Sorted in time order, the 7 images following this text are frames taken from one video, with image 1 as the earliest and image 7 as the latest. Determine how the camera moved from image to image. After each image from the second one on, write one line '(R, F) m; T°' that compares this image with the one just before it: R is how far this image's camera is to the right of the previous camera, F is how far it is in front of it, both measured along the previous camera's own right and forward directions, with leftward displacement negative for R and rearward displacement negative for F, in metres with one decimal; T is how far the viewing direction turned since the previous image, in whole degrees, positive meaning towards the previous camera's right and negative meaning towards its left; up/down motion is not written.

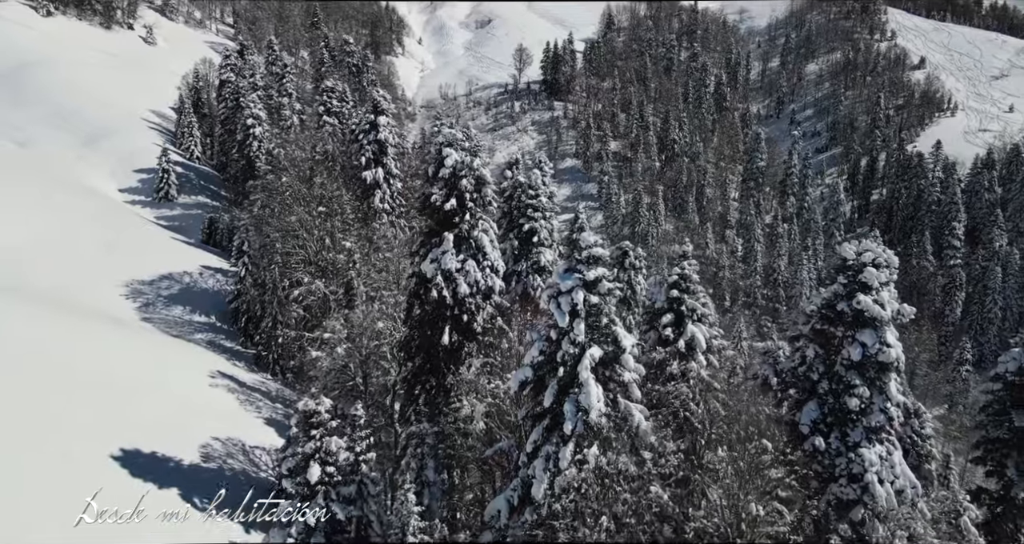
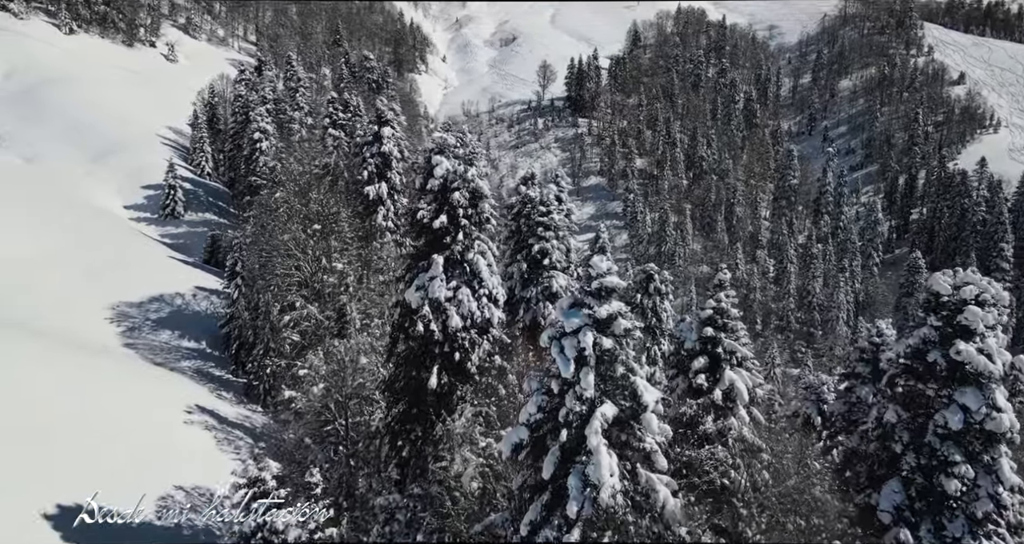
(+0.7, +5.0) m; -2°
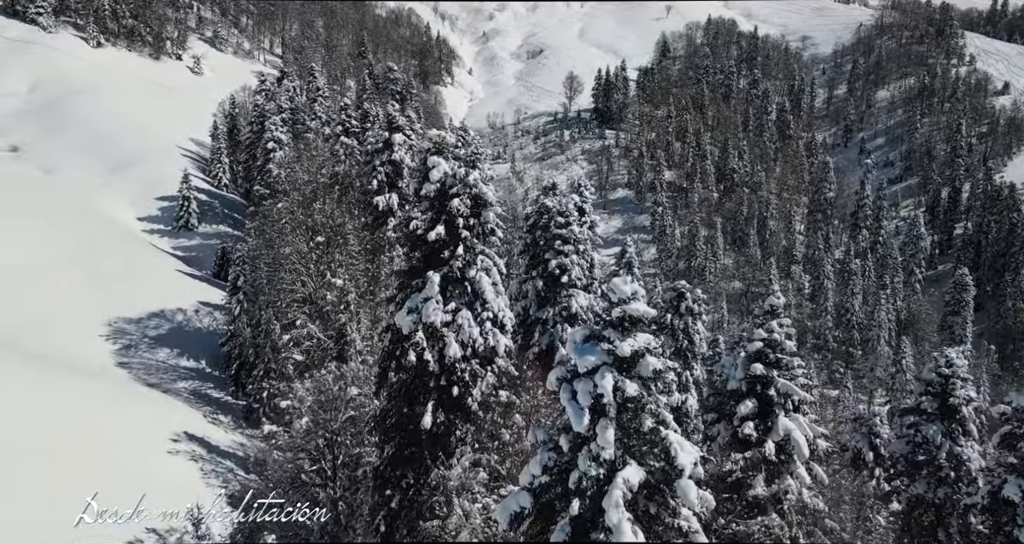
(+0.4, +3.9) m; -2°
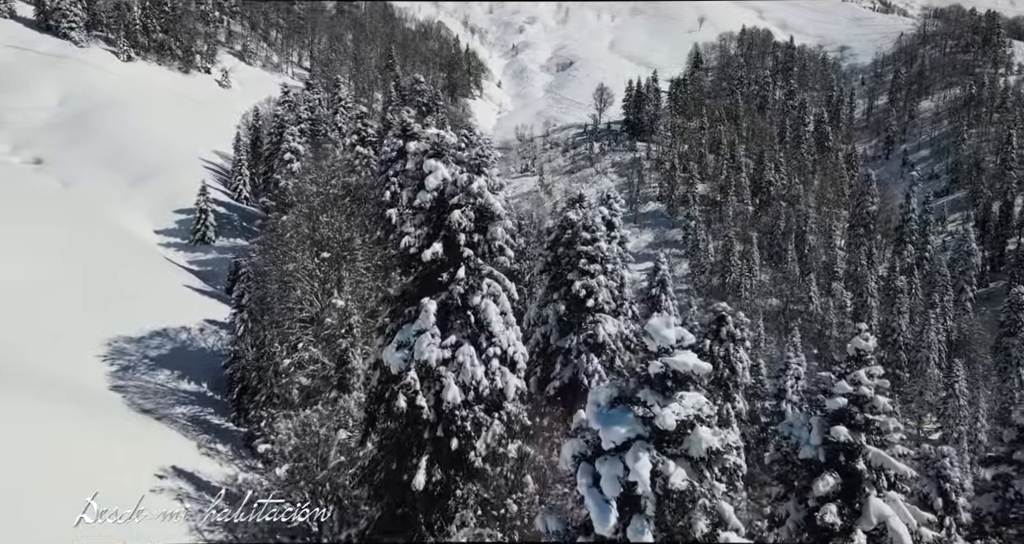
(+0.4, +4.0) m; -2°
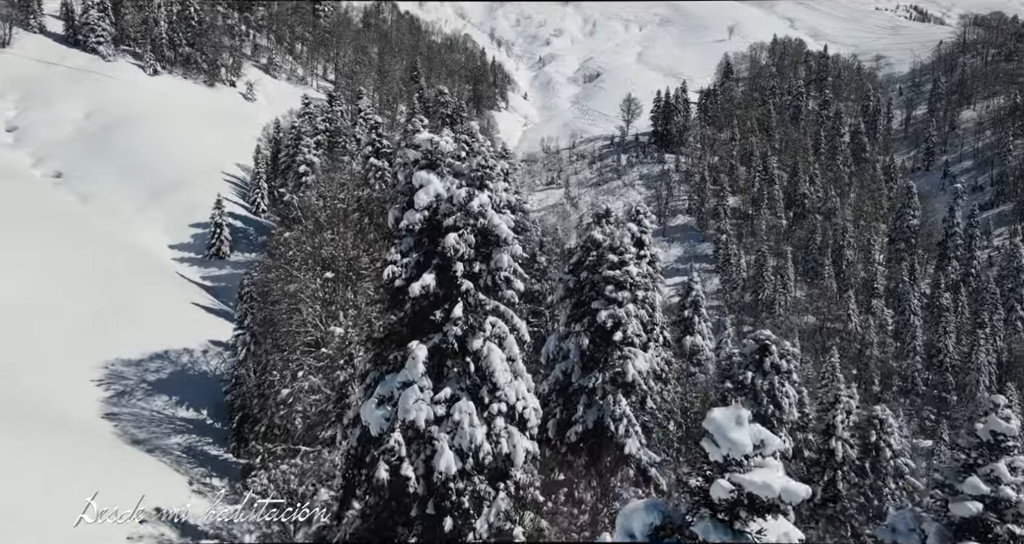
(+0.3, +3.7) m; -2°
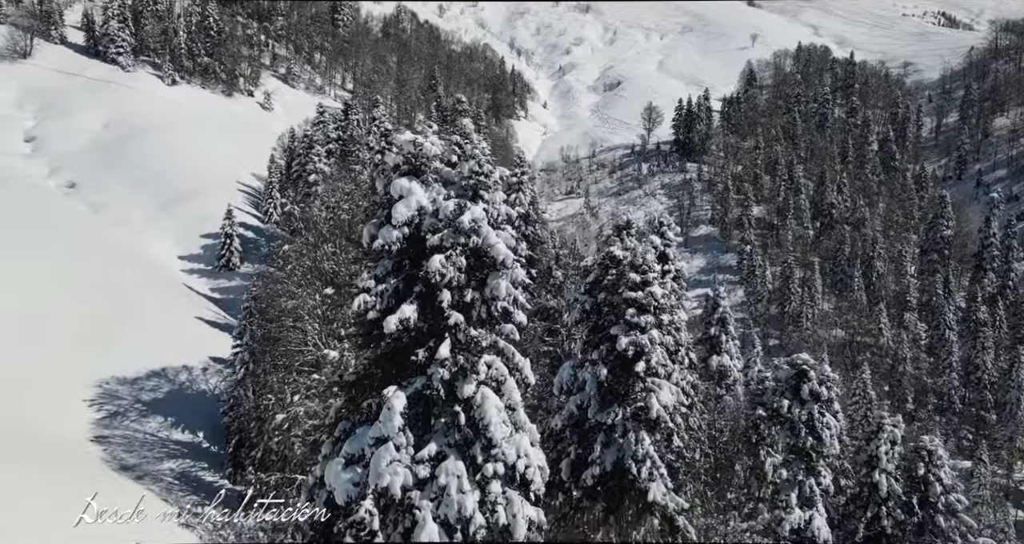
(+0.3, +3.0) m; -1°
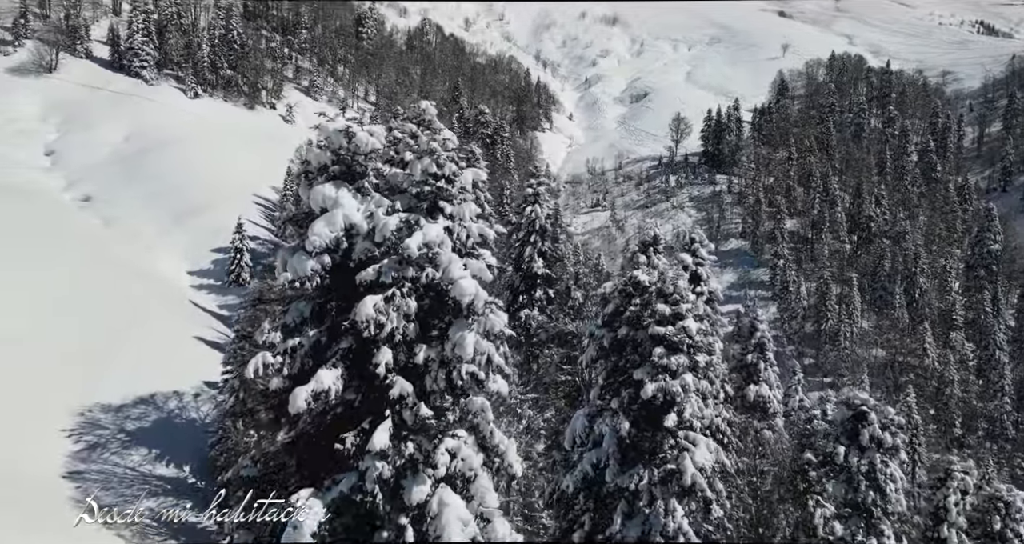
(+0.5, +4.3) m; -2°
